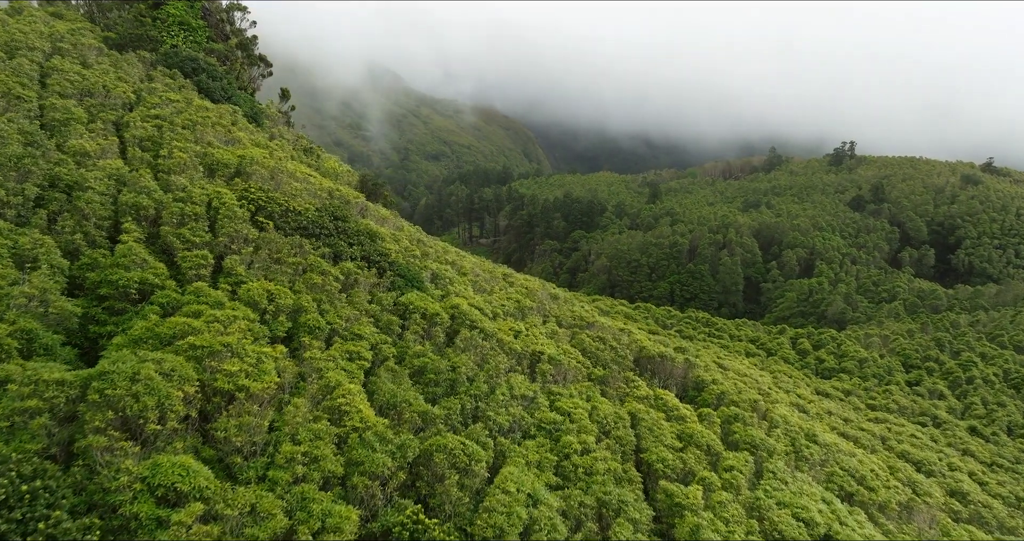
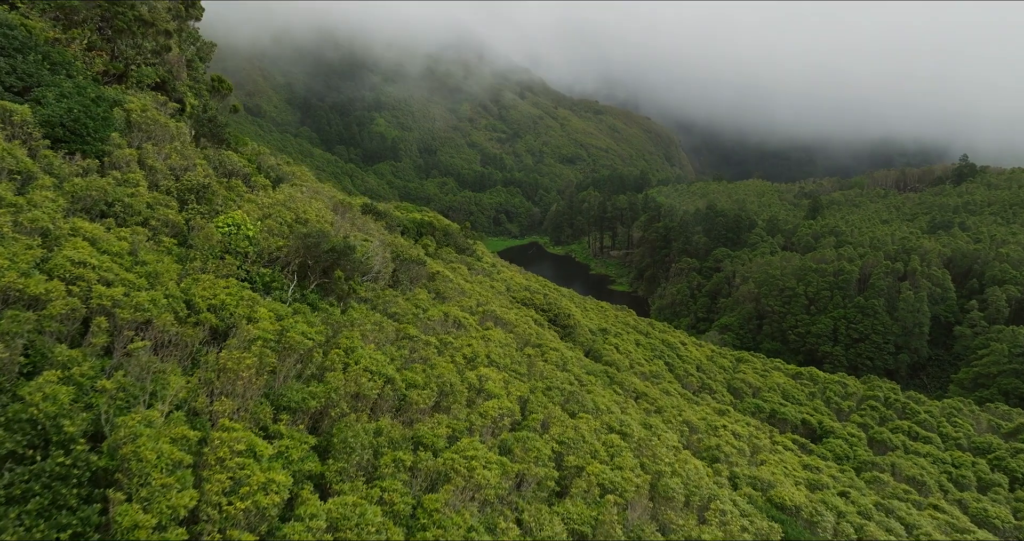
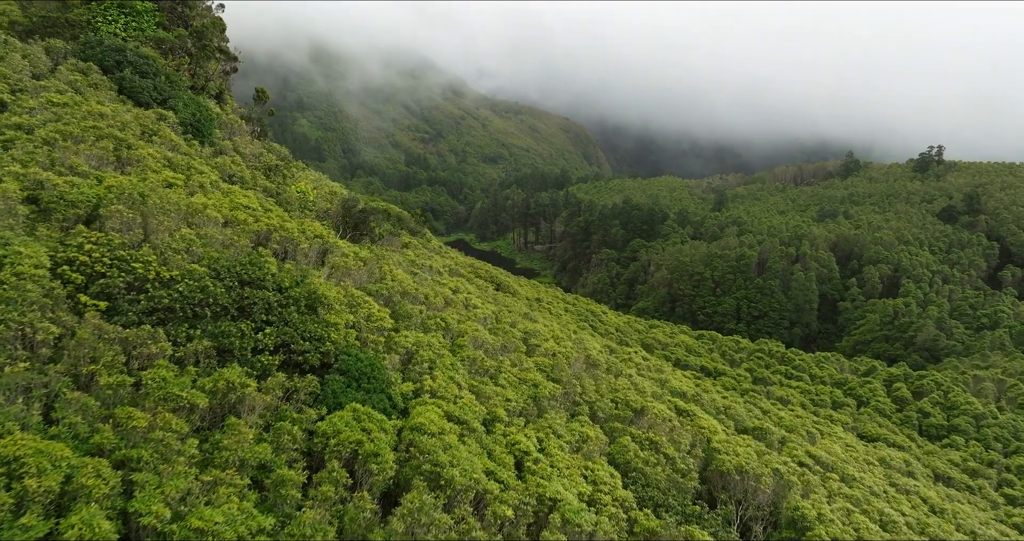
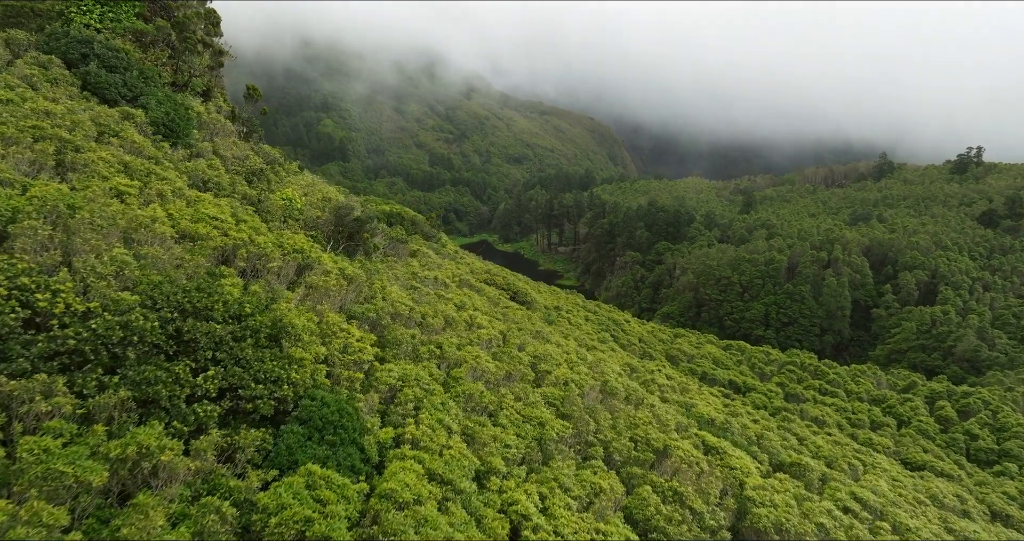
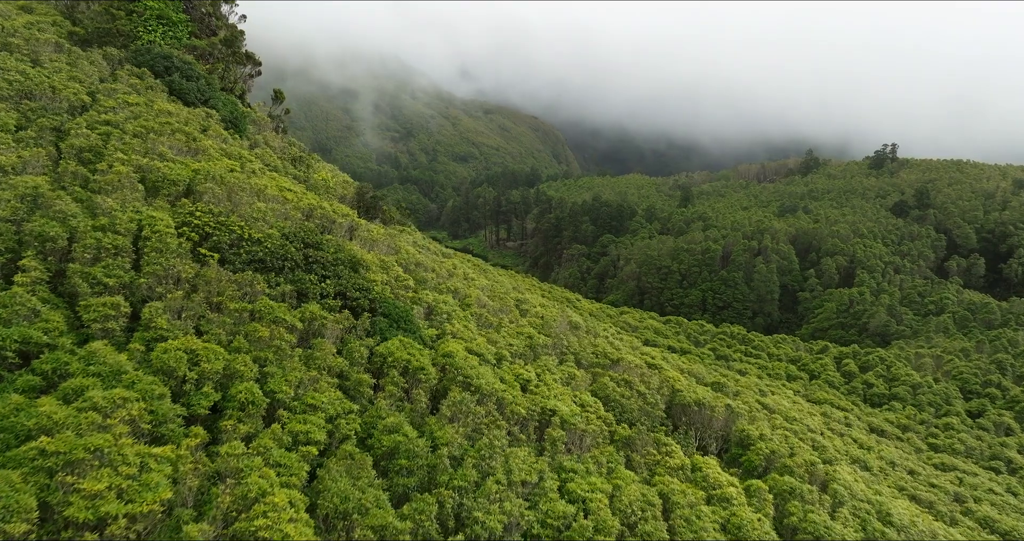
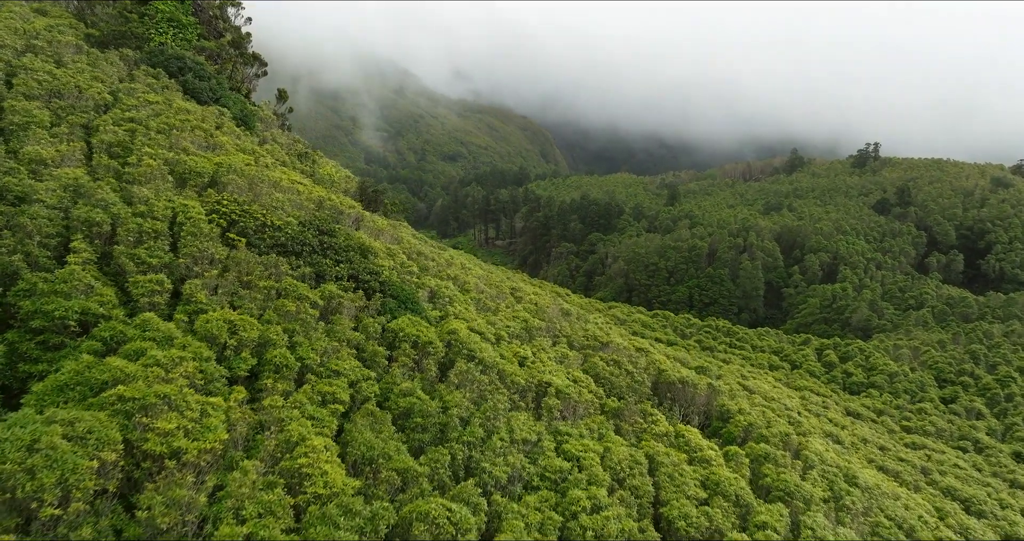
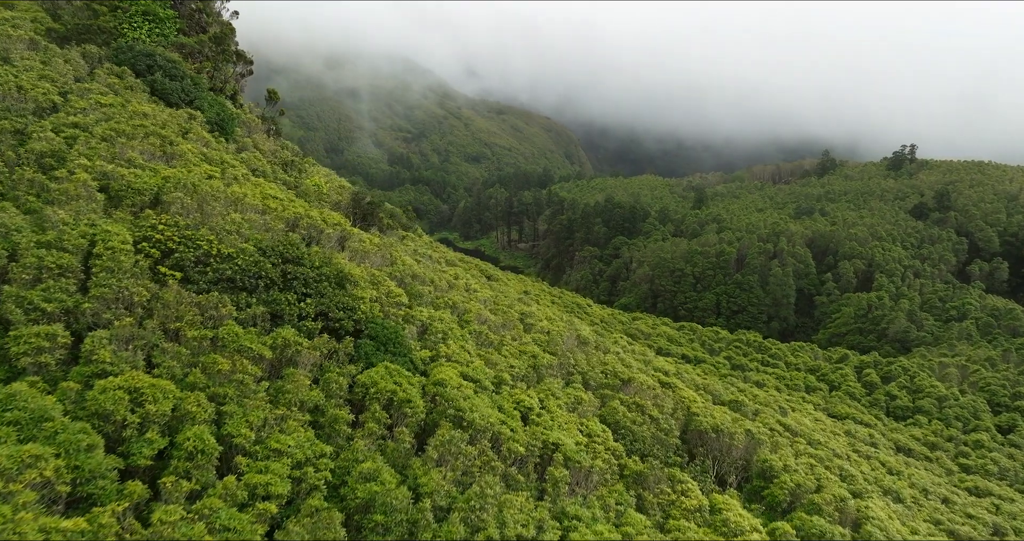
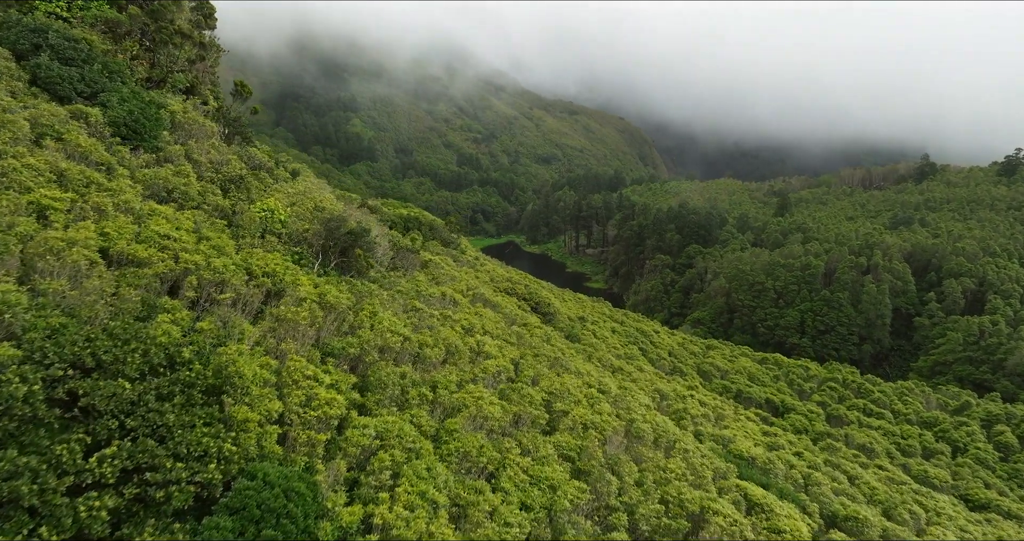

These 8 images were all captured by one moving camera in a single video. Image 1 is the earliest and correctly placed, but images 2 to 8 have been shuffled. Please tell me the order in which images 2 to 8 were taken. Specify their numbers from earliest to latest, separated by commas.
6, 5, 7, 3, 4, 8, 2
